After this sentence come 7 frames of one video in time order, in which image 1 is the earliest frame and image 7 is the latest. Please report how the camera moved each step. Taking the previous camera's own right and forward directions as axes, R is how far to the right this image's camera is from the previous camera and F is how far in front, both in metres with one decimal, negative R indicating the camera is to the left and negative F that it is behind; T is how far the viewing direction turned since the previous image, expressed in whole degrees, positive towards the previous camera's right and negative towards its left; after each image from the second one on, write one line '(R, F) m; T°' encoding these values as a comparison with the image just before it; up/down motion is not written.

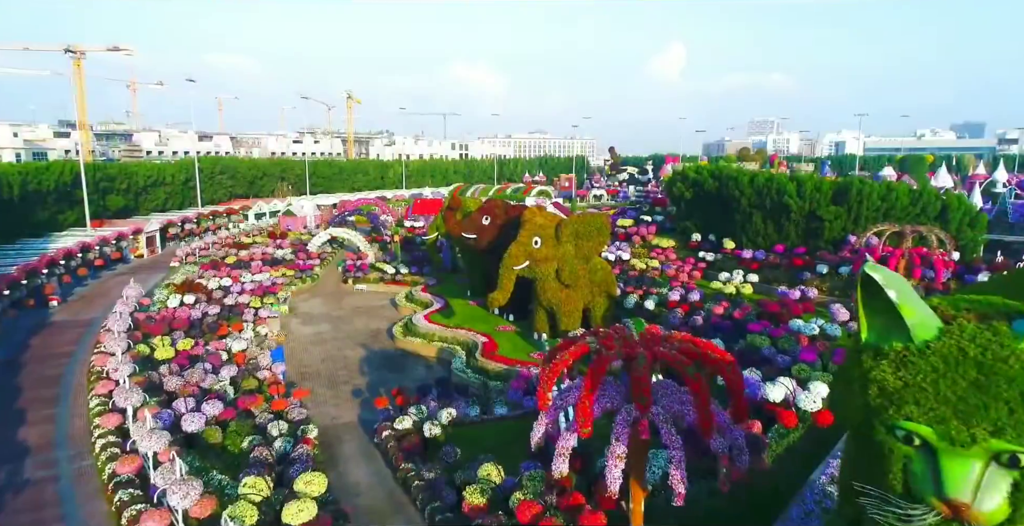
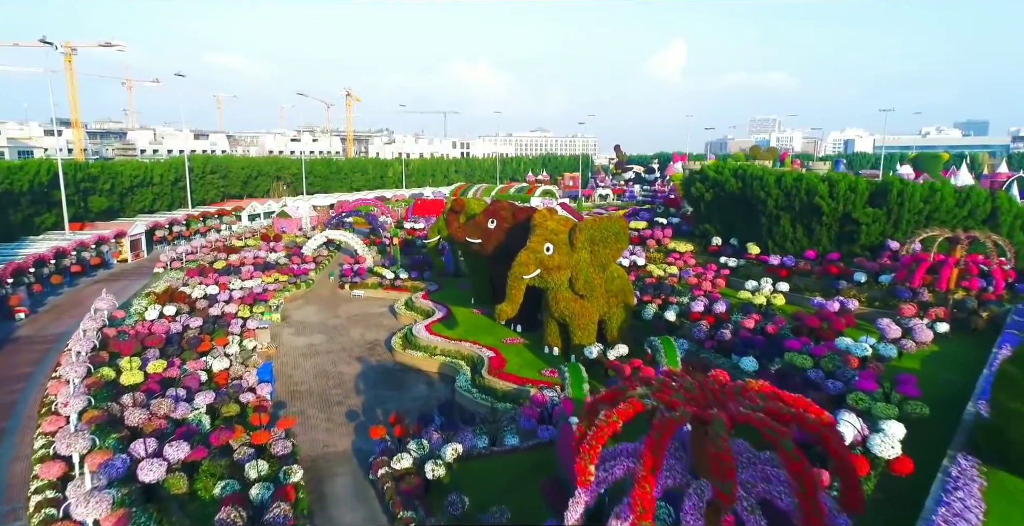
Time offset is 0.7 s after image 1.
(-0.3, +1.4) m; 0°
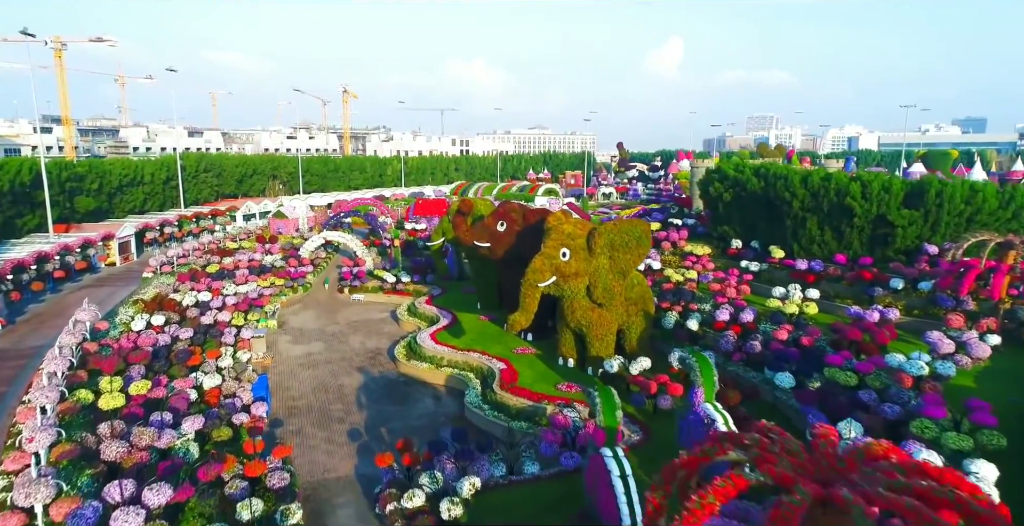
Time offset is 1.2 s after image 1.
(-0.4, +1.0) m; 0°
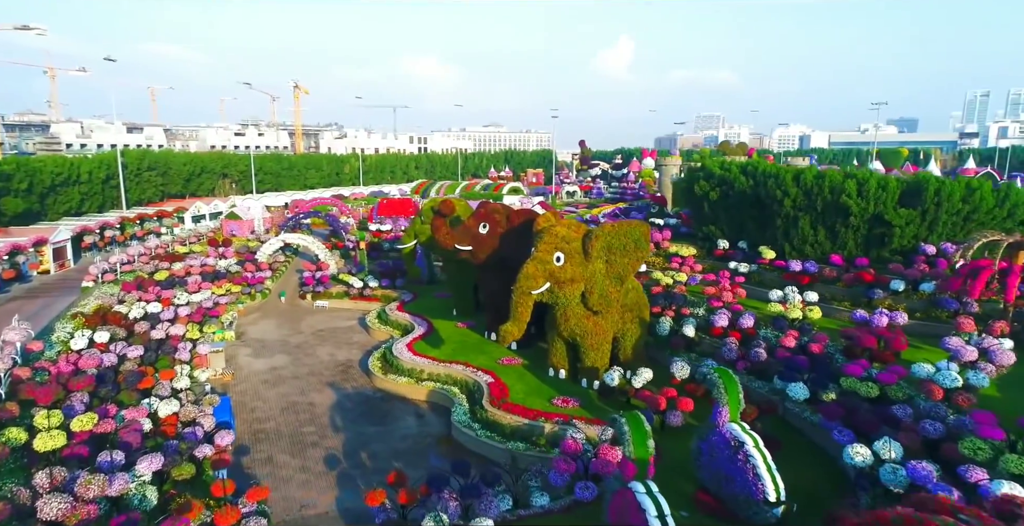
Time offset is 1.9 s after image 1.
(-0.7, +1.0) m; +4°
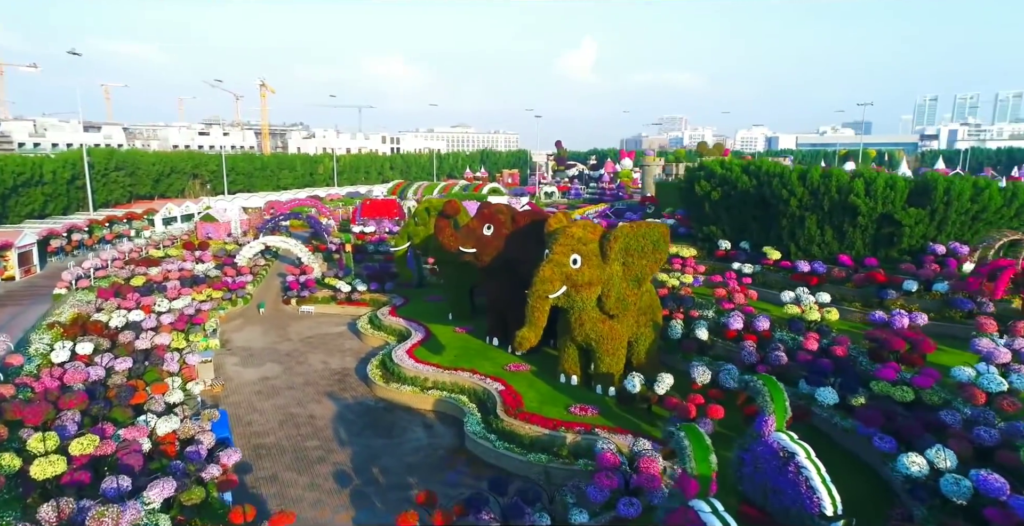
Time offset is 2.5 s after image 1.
(-1.0, +0.5) m; +3°
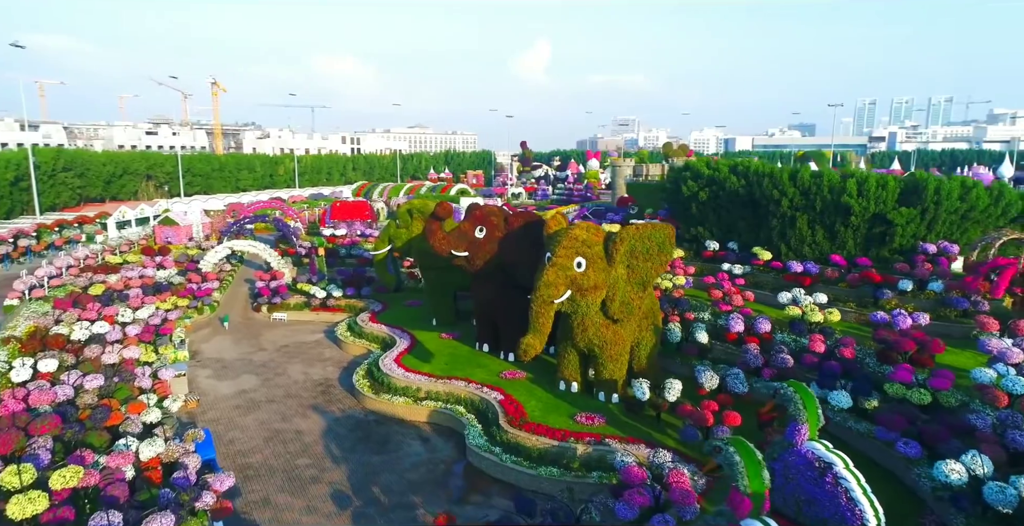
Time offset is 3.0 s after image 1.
(-0.9, +0.5) m; +4°
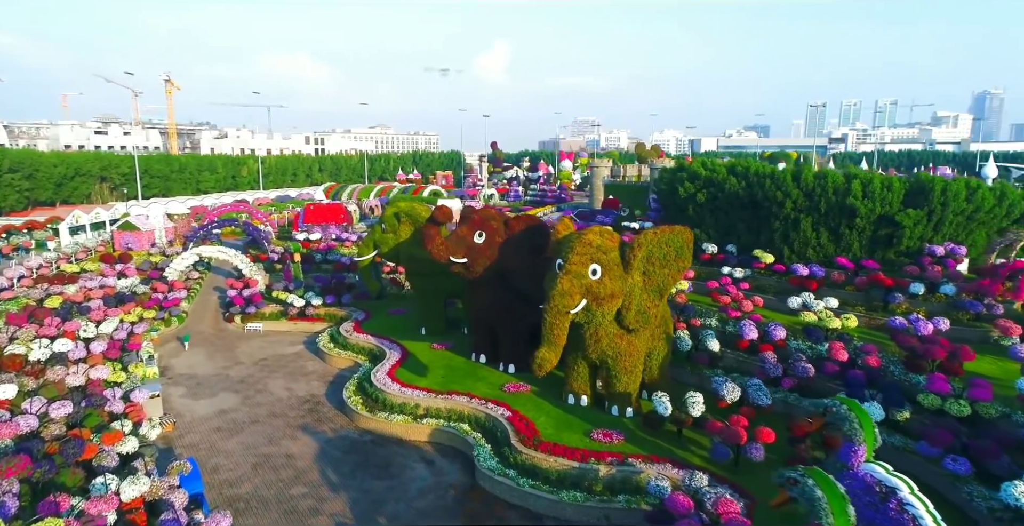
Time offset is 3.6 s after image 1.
(-0.9, +0.7) m; +4°
